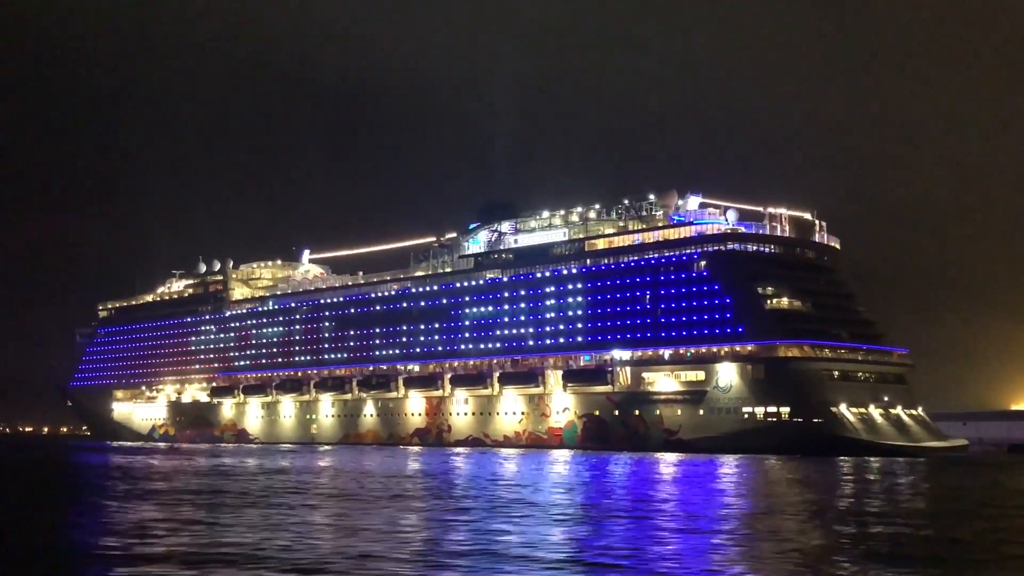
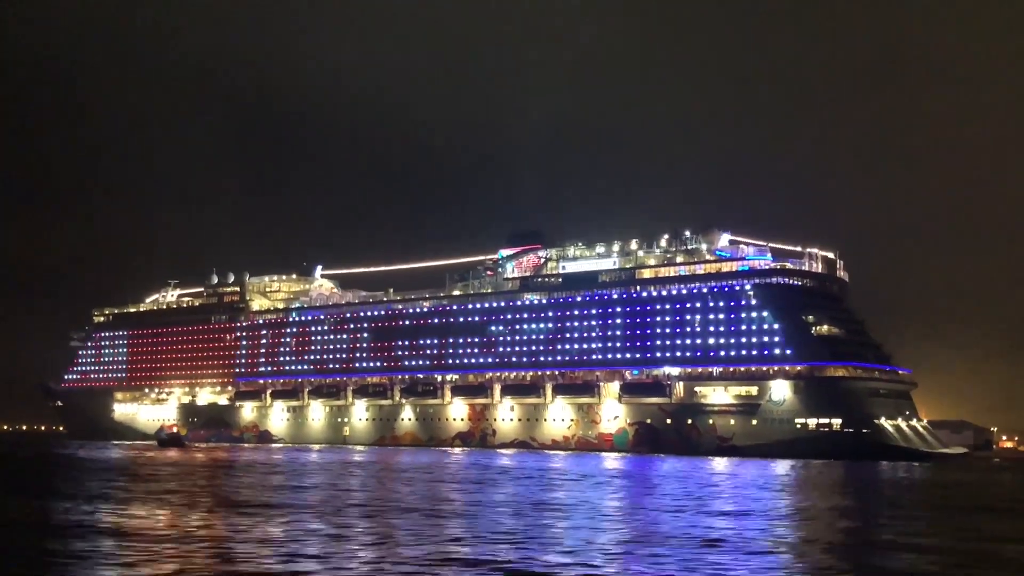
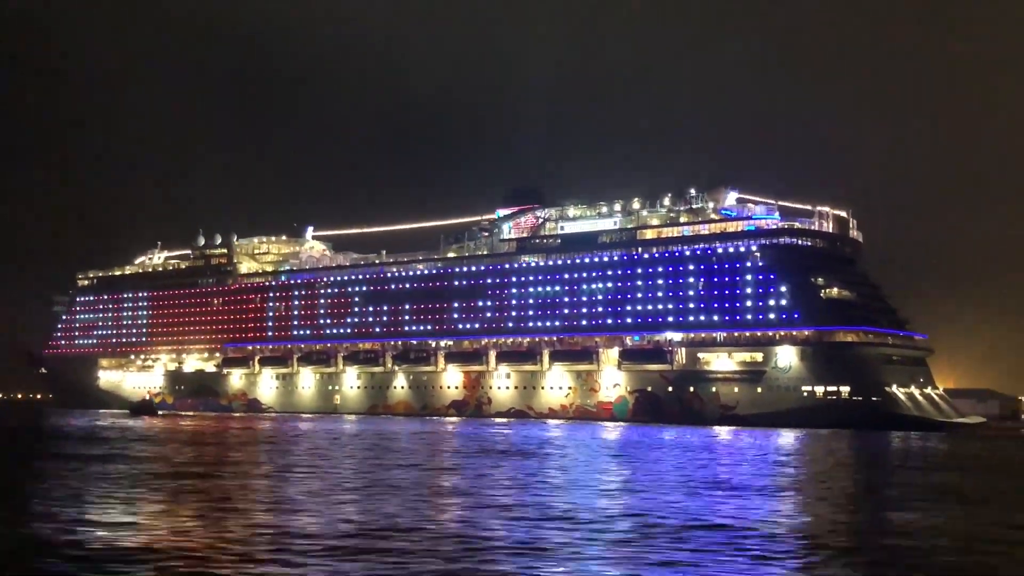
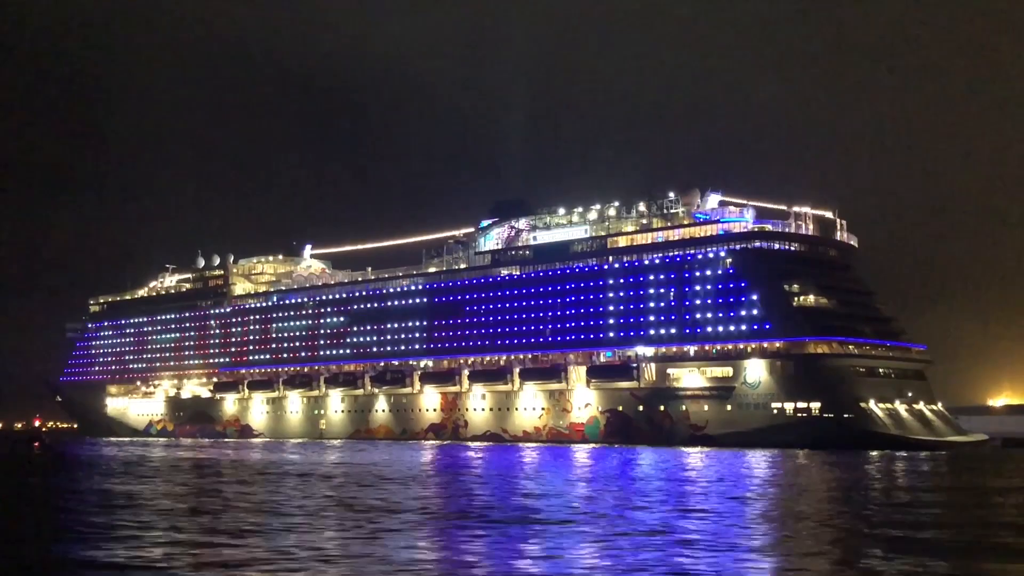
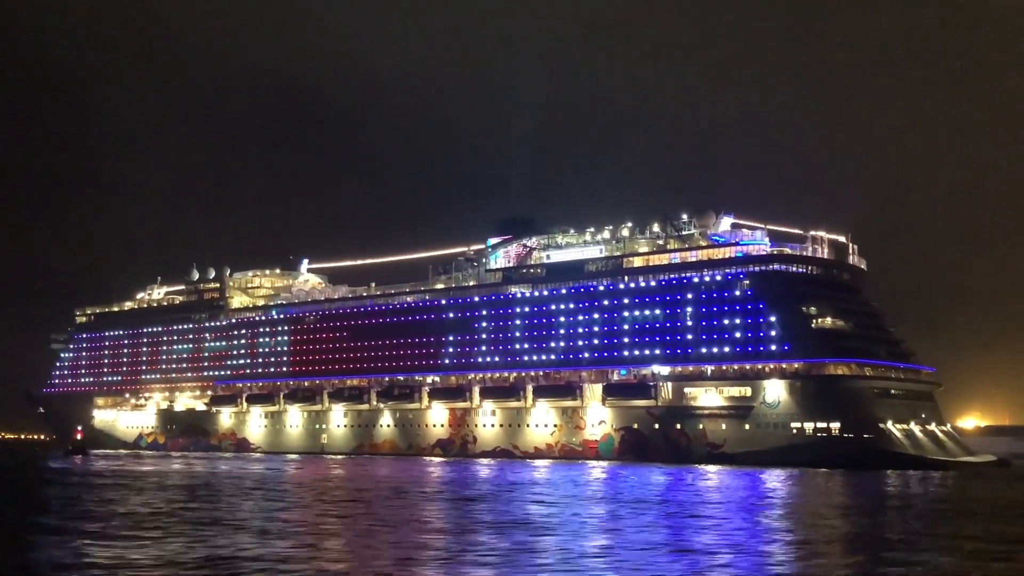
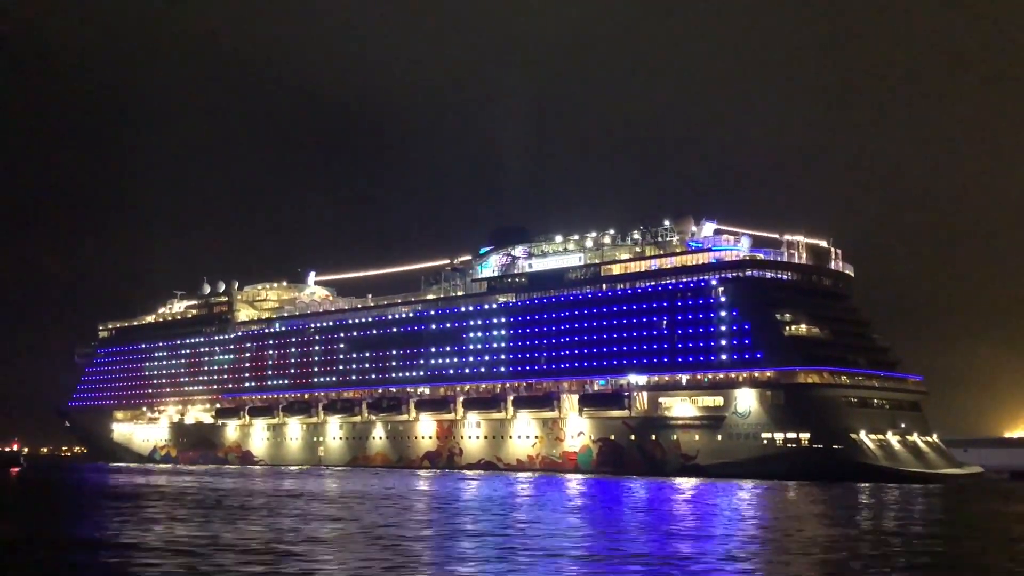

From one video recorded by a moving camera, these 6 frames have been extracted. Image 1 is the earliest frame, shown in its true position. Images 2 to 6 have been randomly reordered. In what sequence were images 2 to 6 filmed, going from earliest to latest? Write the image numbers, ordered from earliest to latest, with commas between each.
6, 4, 5, 3, 2
